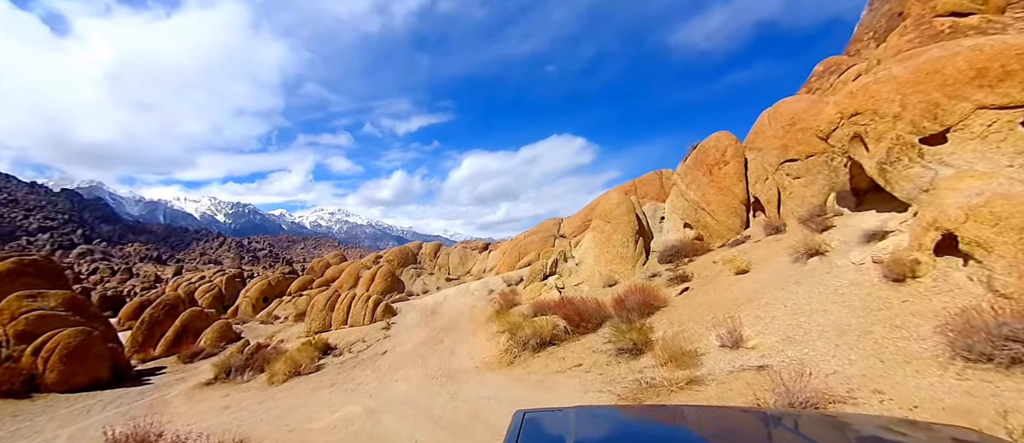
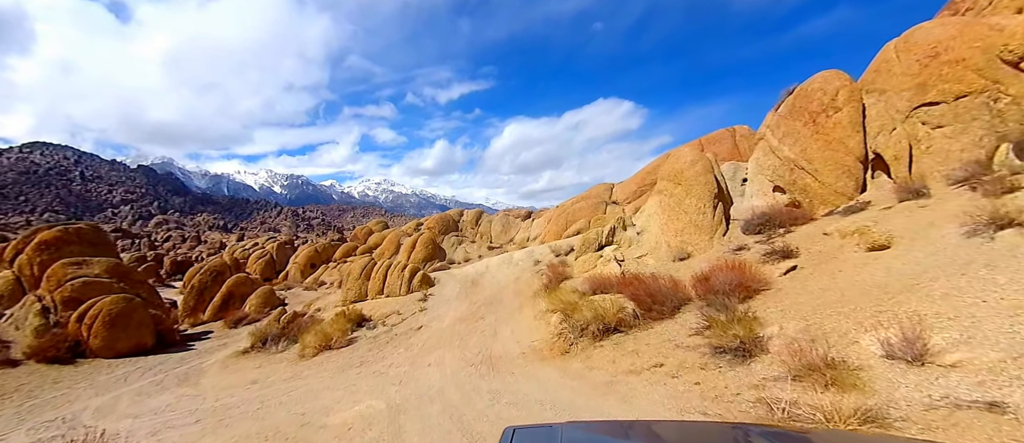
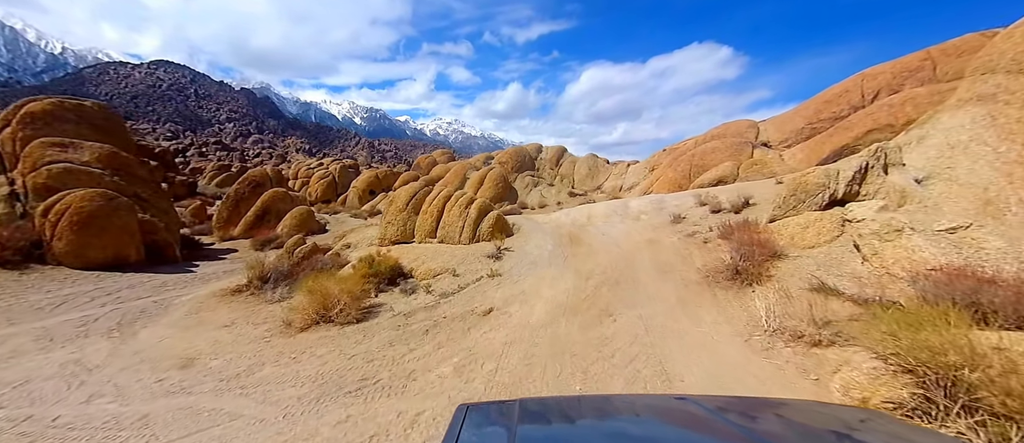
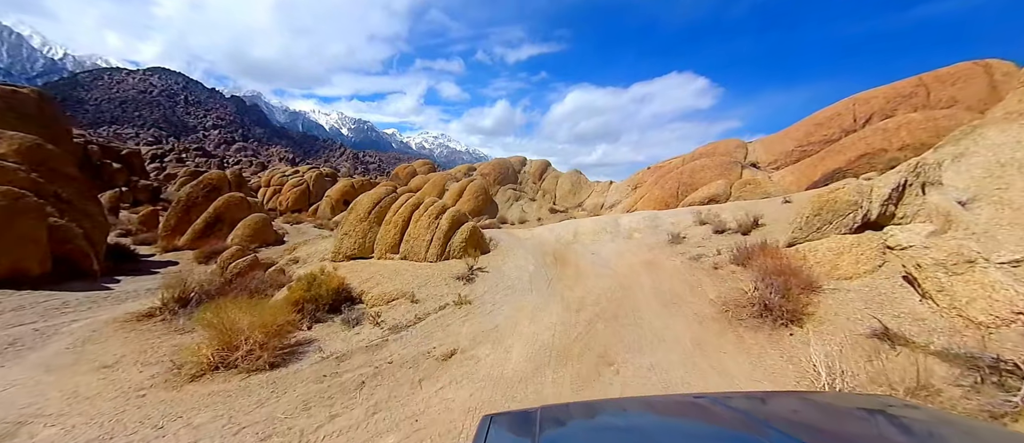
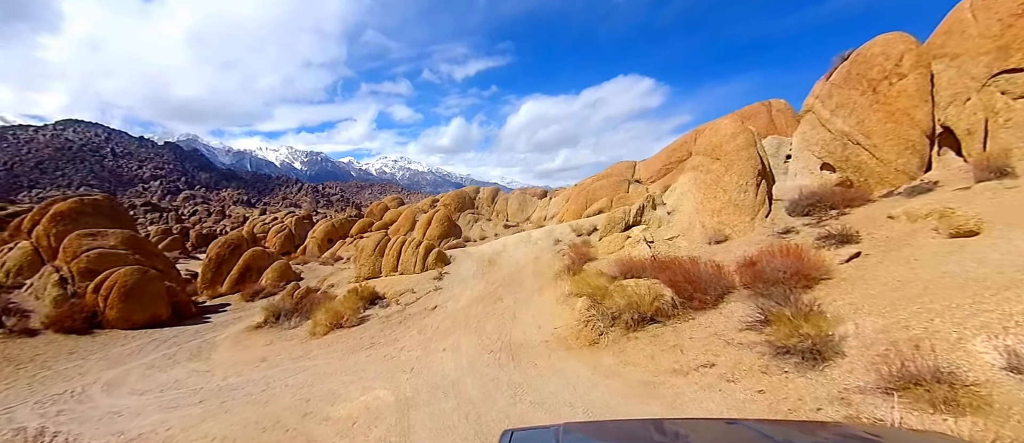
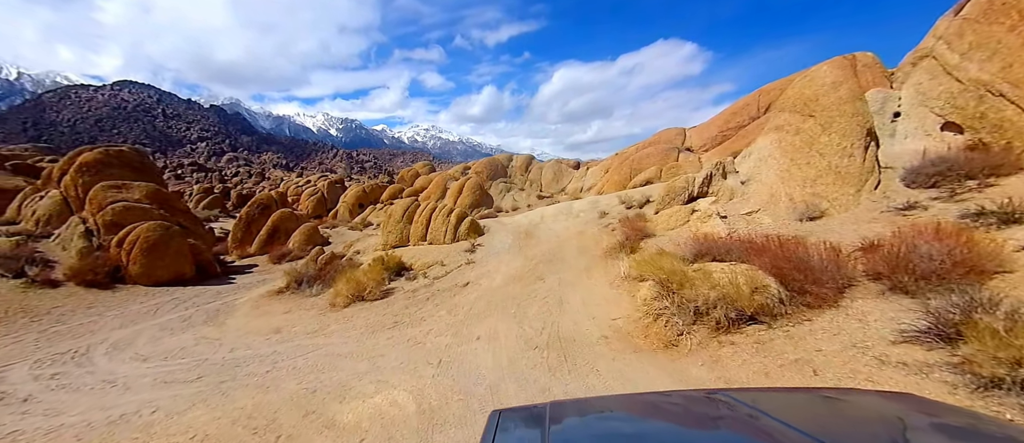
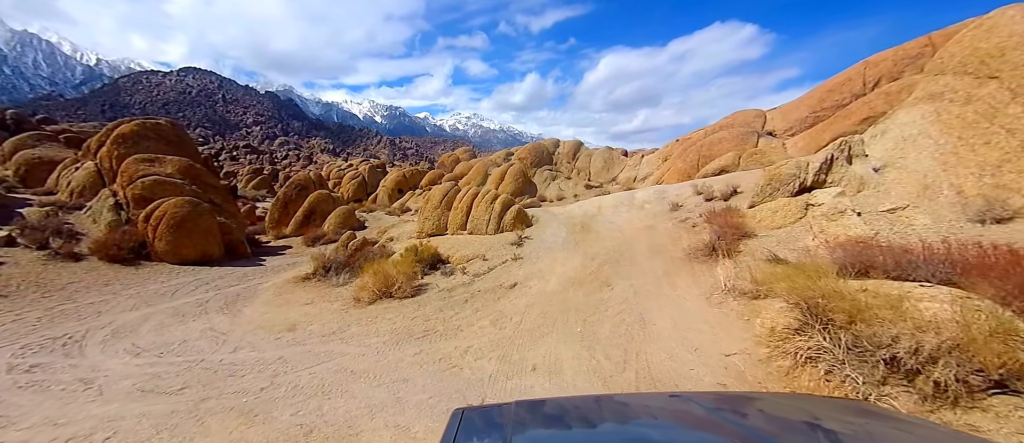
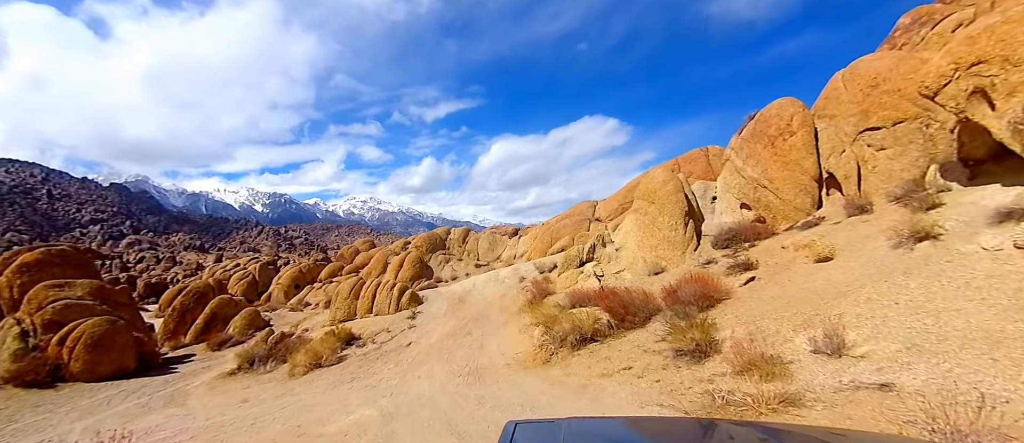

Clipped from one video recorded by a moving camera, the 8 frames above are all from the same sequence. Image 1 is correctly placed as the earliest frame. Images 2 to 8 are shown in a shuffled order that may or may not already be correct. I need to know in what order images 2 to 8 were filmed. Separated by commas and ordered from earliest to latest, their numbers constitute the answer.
8, 2, 5, 6, 7, 3, 4
